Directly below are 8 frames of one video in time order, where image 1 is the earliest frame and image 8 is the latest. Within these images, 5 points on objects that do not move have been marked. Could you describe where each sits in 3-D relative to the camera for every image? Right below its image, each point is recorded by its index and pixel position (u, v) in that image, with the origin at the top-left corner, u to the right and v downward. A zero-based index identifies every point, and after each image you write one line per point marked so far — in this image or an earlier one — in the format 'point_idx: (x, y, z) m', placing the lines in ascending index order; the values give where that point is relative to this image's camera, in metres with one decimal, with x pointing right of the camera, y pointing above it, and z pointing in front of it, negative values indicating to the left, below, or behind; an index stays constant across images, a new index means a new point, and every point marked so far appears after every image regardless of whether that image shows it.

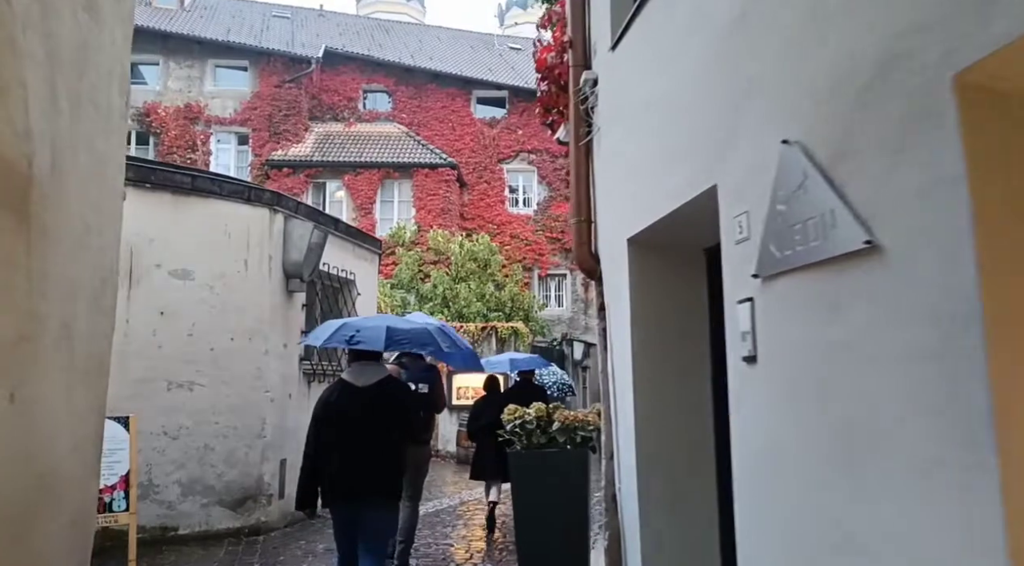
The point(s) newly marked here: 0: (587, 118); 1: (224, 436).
0: (+0.5, +1.0, +5.6) m
1: (-2.8, -1.5, +8.9) m
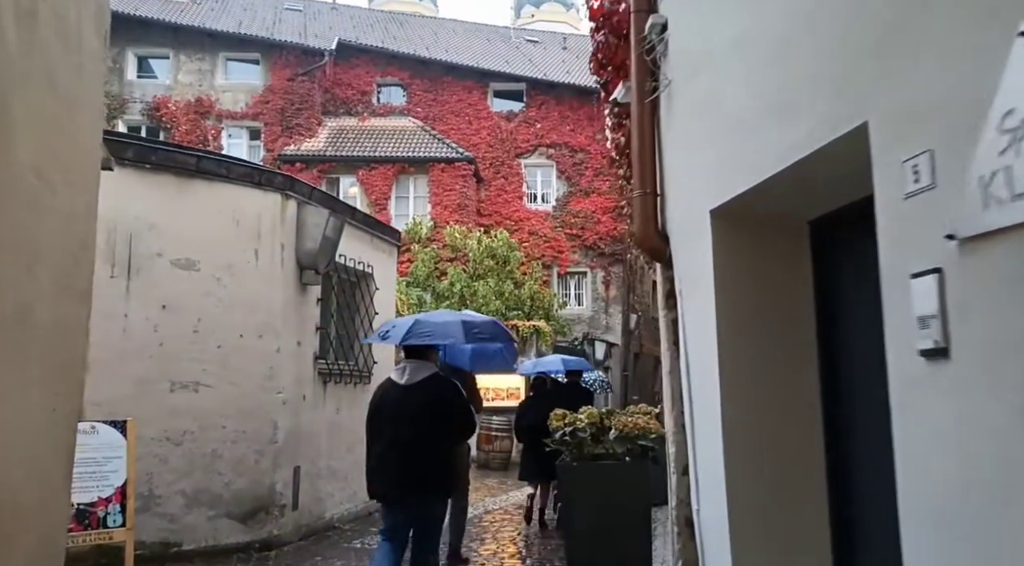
0: (+0.8, +1.1, +4.8) m
1: (-2.5, -1.4, +8.2) m
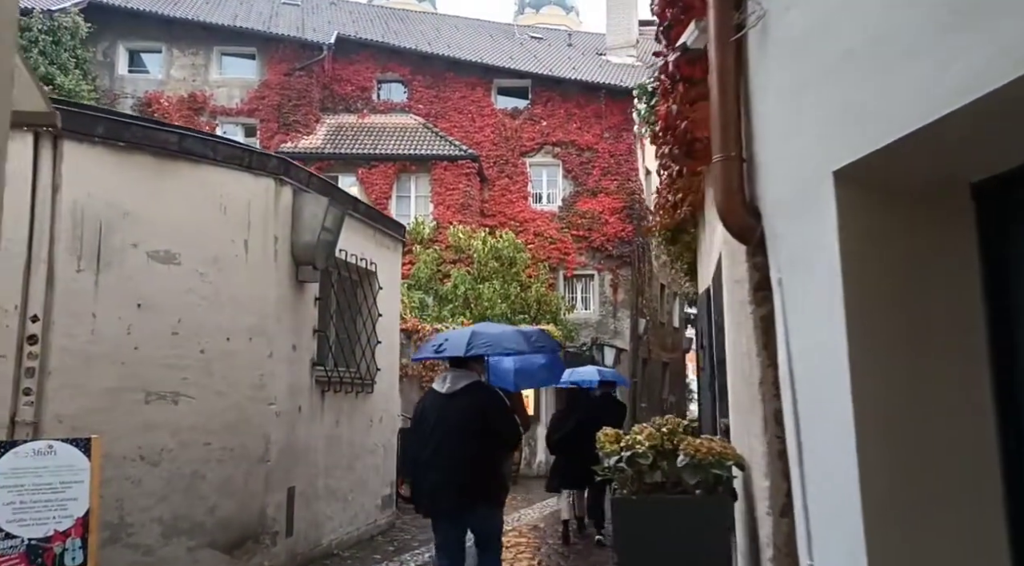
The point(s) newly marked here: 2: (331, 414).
0: (+1.0, +1.2, +3.8) m
1: (-2.3, -1.4, +7.1) m
2: (-1.8, -1.3, +8.9) m
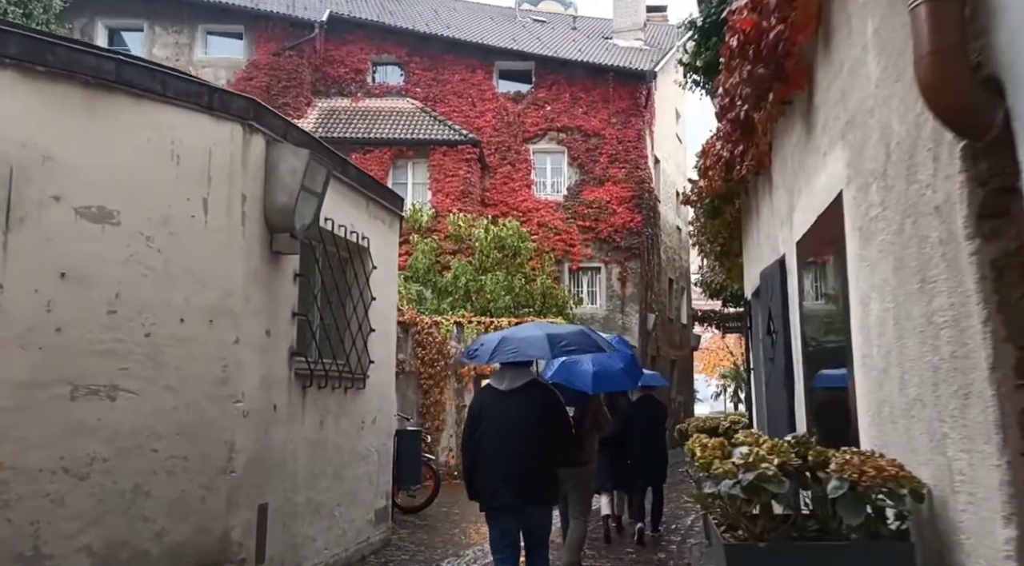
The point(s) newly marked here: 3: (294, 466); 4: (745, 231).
0: (+1.1, +1.4, +2.4) m
1: (-2.1, -1.2, +5.7) m
2: (-1.6, -1.1, +7.4) m
3: (-1.7, -1.4, +7.0) m
4: (+2.2, +0.5, +8.4) m
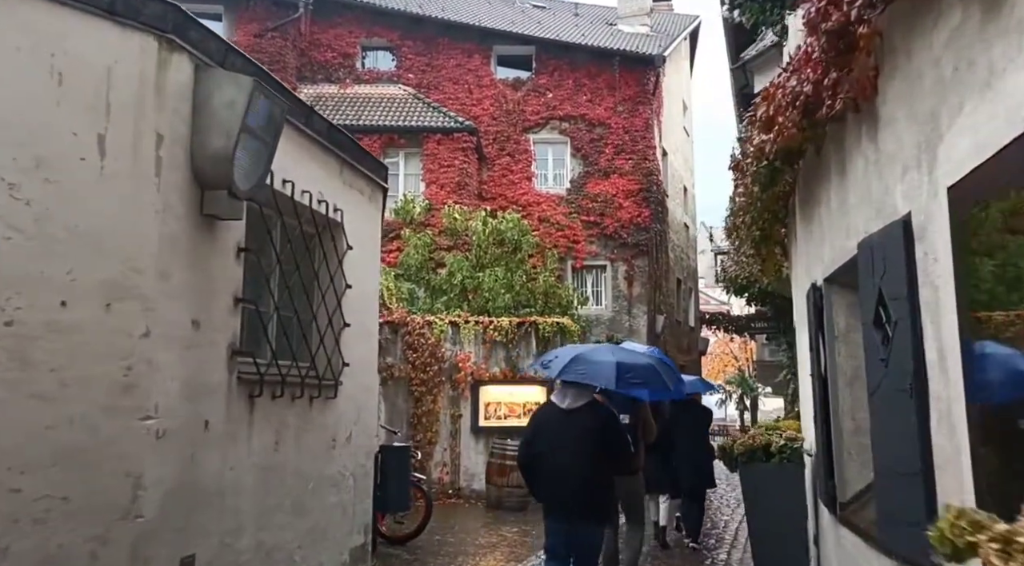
0: (+1.2, +1.5, +0.7) m
1: (-2.1, -1.0, +3.9) m
2: (-1.5, -0.9, +5.7) m
3: (-1.6, -1.3, +5.3) m
4: (+2.2, +0.6, +6.7) m
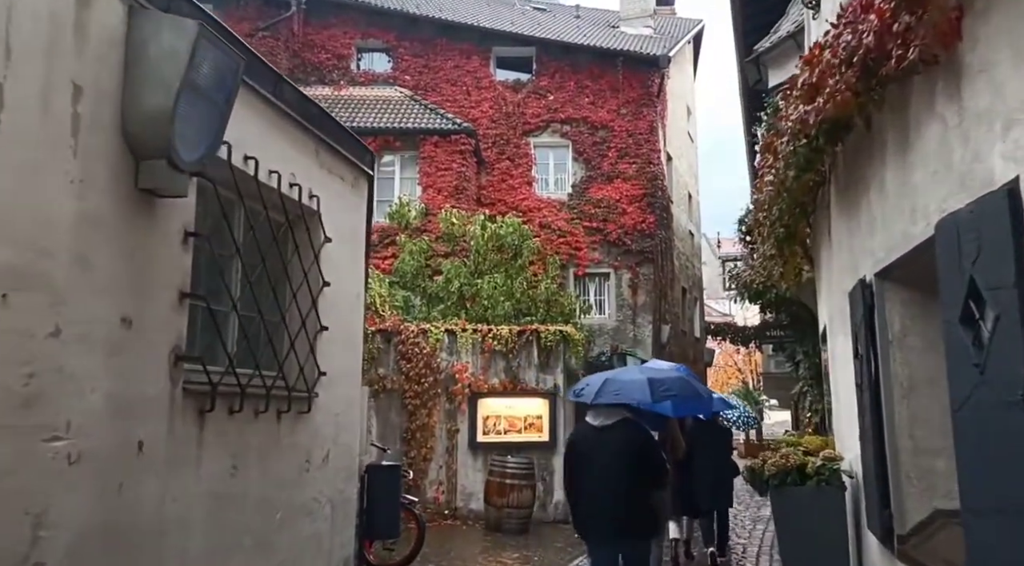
0: (+1.2, +1.6, -0.2) m
1: (-2.1, -1.0, +3.0) m
2: (-1.5, -0.9, +4.8) m
3: (-1.6, -1.2, +4.4) m
4: (+2.2, +0.7, +5.9) m
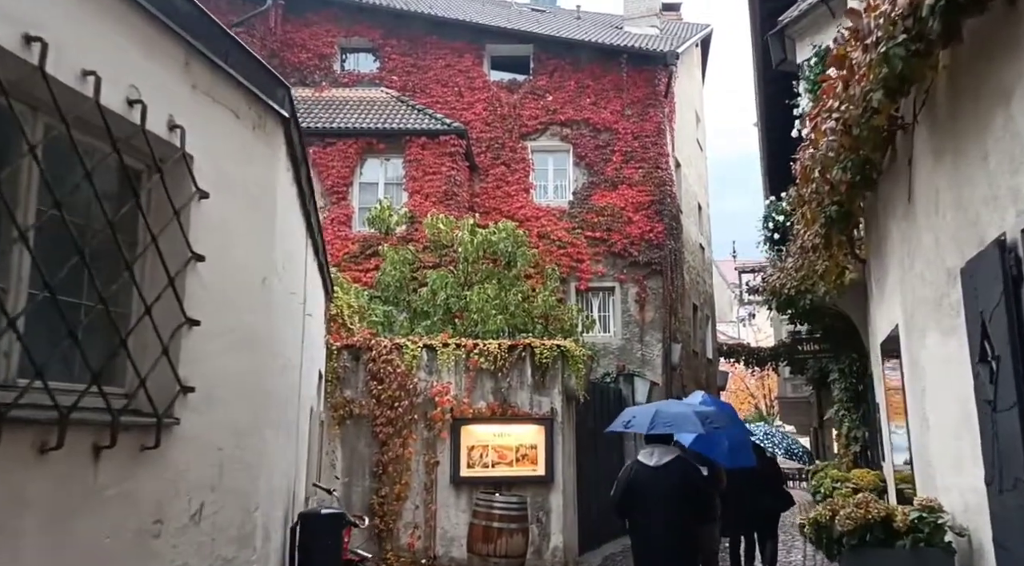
0: (+1.0, +2.0, -2.1) m
1: (-2.3, -0.8, +1.1) m
2: (-1.7, -0.7, +2.9) m
3: (-1.8, -1.1, +2.4) m
4: (+2.0, +0.8, +3.9) m
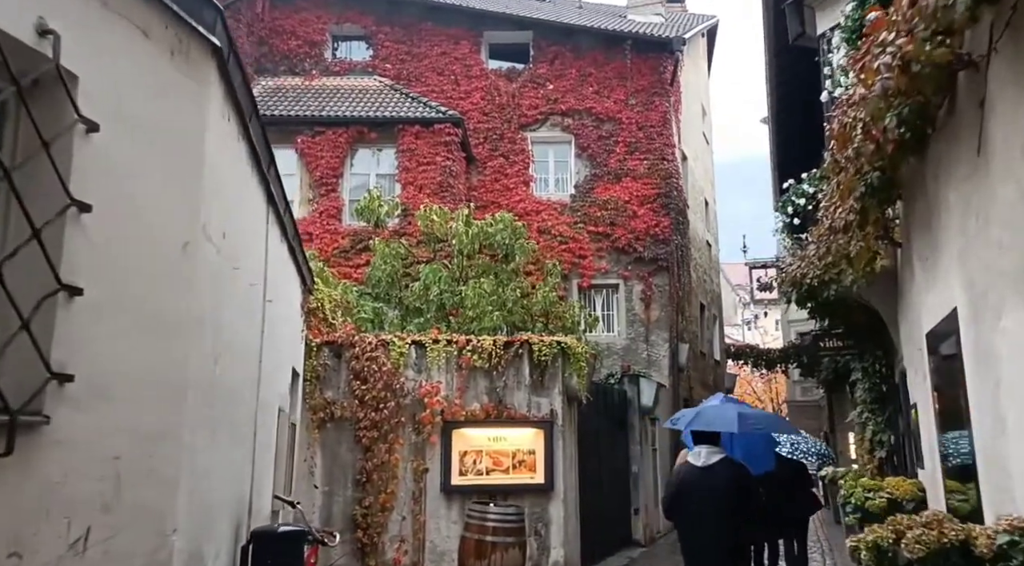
0: (+0.9, +2.2, -3.0) m
1: (-2.3, -0.6, +0.1) m
2: (-1.8, -0.6, +1.9) m
3: (-1.9, -0.9, +1.5) m
4: (+2.0, +1.0, +3.0) m
